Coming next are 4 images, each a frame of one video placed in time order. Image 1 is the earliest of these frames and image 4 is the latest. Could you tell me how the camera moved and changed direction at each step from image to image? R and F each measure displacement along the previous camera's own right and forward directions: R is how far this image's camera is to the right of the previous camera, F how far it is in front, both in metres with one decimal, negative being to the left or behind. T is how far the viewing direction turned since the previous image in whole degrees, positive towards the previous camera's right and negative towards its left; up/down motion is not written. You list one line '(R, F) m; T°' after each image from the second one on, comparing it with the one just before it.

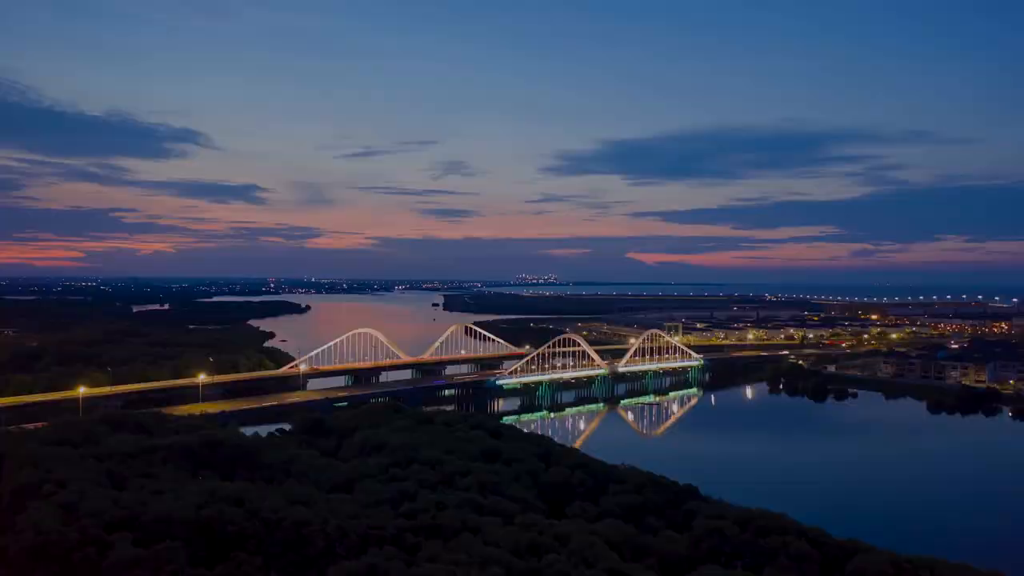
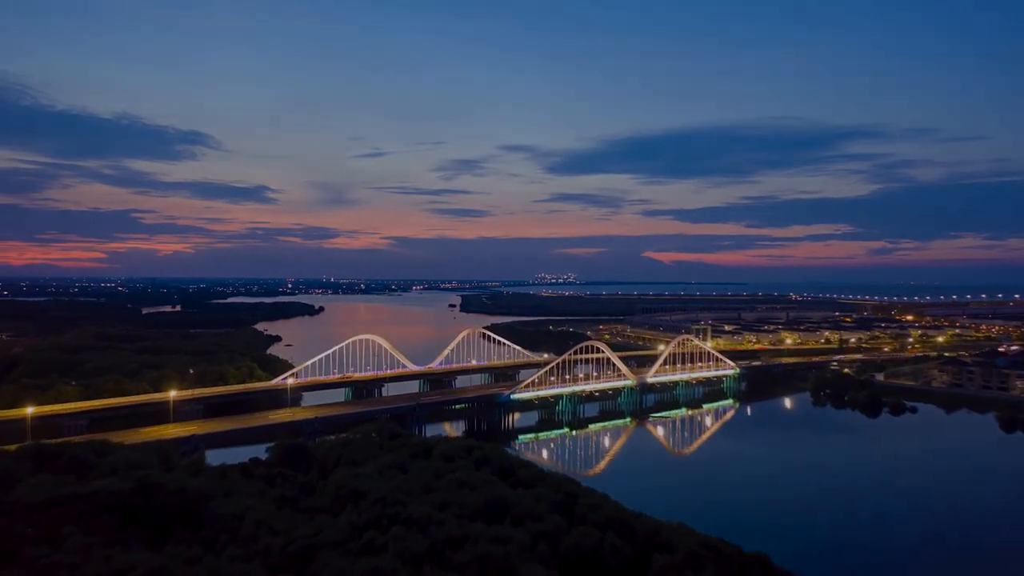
(+0.1, +2.5) m; -1°
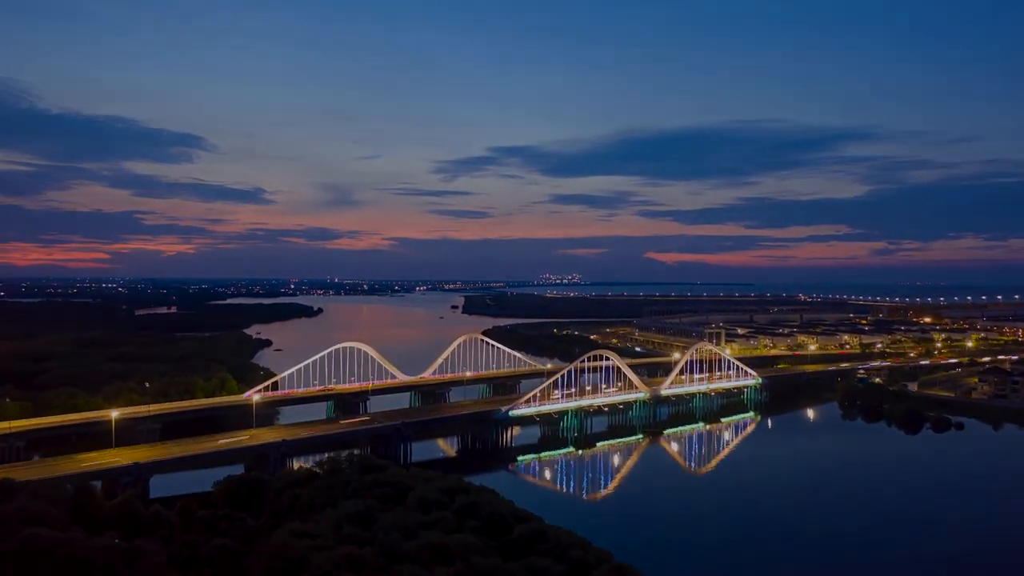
(+0.2, +2.3) m; 0°
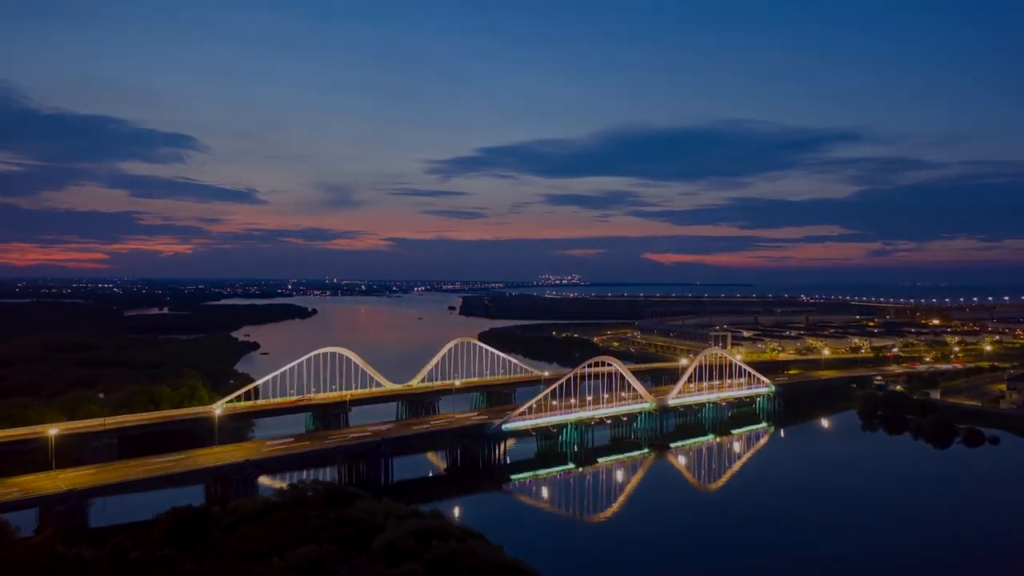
(+0.1, +1.7) m; 0°
